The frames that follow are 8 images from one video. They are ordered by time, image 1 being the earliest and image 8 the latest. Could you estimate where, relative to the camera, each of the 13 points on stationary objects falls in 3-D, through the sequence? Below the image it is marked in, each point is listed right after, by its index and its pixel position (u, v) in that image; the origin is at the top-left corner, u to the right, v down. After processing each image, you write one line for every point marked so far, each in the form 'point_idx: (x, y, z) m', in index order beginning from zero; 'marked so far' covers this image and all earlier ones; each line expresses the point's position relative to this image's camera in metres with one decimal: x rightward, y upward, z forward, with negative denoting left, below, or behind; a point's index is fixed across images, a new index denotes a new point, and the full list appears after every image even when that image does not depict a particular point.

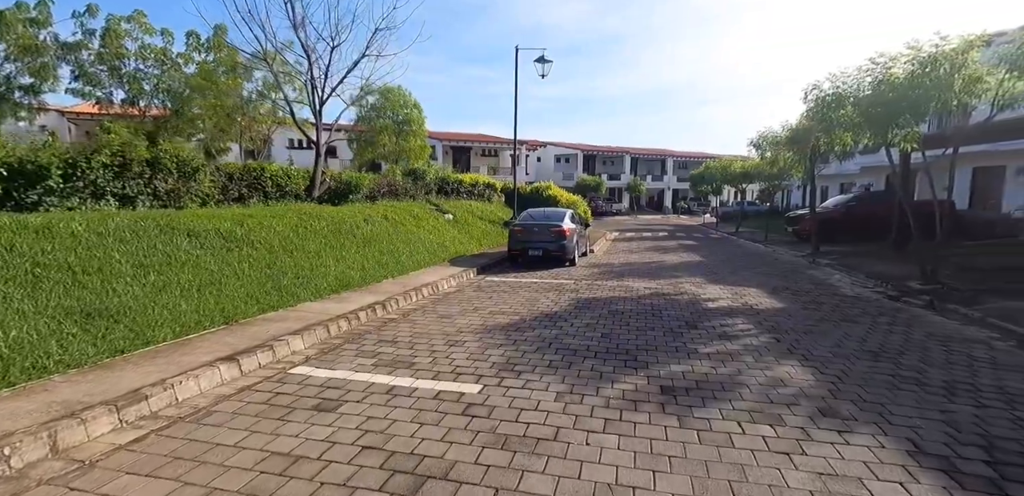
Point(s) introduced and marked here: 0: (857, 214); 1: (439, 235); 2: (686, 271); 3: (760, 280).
0: (+11.5, +1.1, +15.4) m
1: (-2.3, +0.4, +14.0) m
2: (+4.2, -0.6, +11.3) m
3: (+5.3, -0.7, +9.8) m
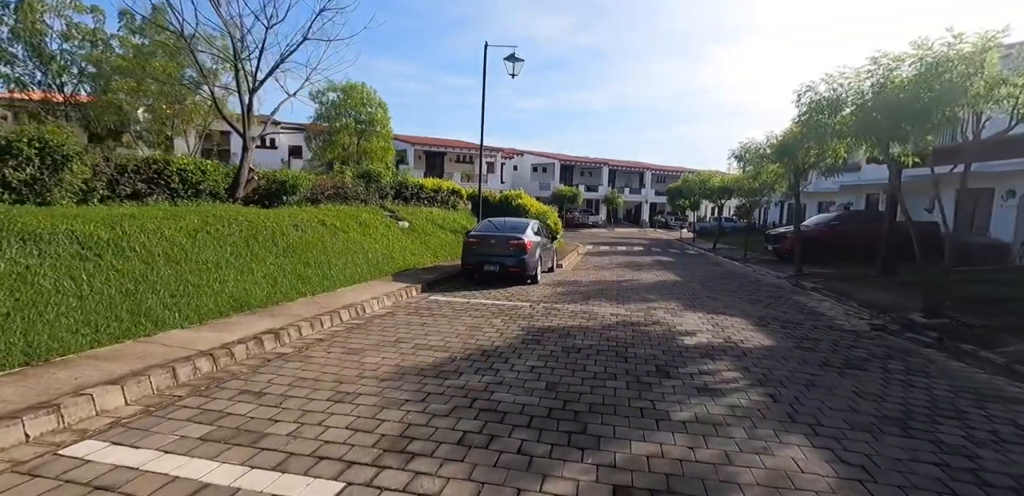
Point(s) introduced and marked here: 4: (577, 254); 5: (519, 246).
0: (+10.3, +0.5, +14.4) m
1: (-3.4, +0.1, +12.4) m
2: (+3.2, -1.0, +10.0) m
3: (+4.3, -1.1, +8.6) m
4: (+2.7, -0.3, +19.4) m
5: (+0.1, 0.0, +10.5) m
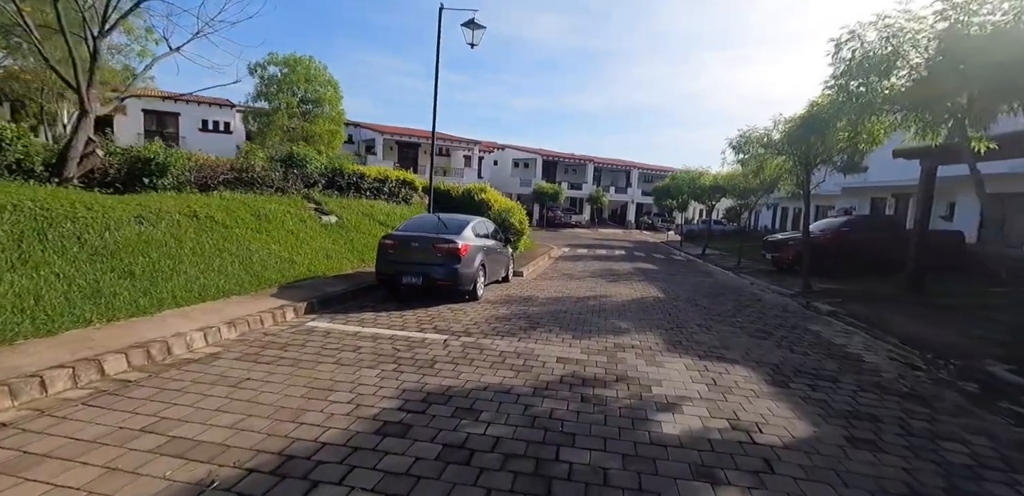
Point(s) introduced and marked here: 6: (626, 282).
0: (+9.0, +0.2, +12.1) m
1: (-4.6, +0.1, +9.8) m
2: (+2.0, -1.1, +7.4) m
3: (+3.1, -1.3, +6.1) m
4: (+1.3, -0.4, +16.9) m
5: (-1.1, -0.1, +7.9) m
6: (+3.0, -0.9, +12.0) m
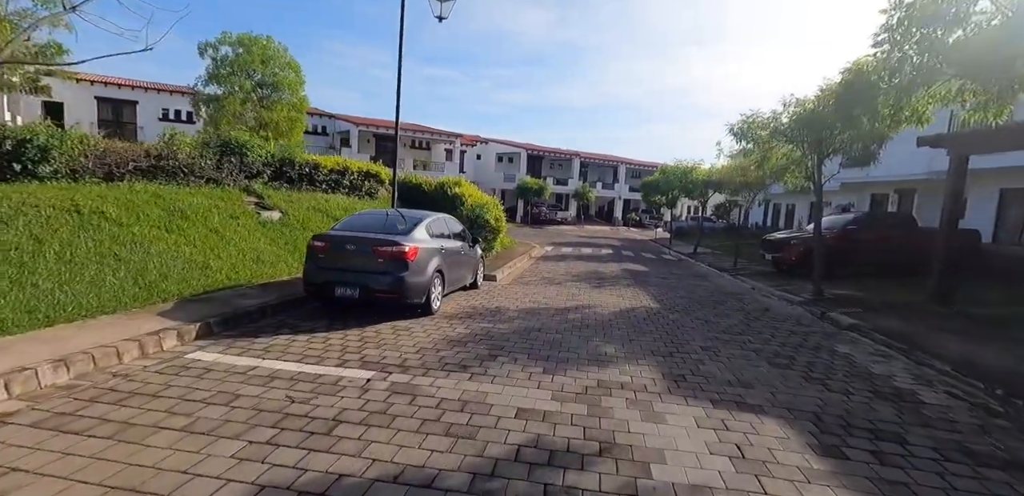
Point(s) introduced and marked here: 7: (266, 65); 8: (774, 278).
0: (+8.3, +0.1, +10.8) m
1: (-5.2, +0.1, +8.1) m
2: (+1.4, -1.2, +6.0) m
3: (+2.6, -1.4, +4.6) m
4: (+0.5, -0.4, +15.4) m
5: (-1.7, -0.1, +6.4) m
6: (+2.3, -0.9, +10.6) m
7: (-9.8, +7.3, +18.3) m
8: (+6.8, -0.8, +12.1) m
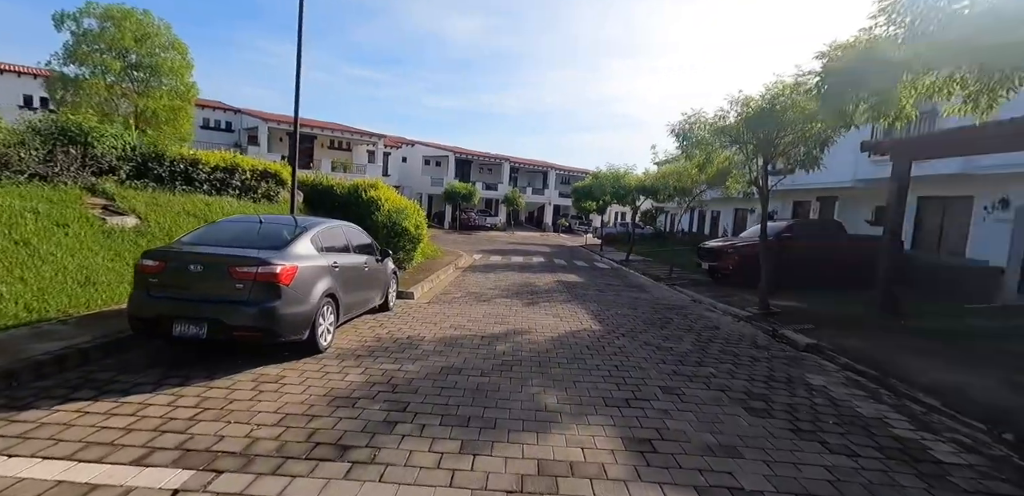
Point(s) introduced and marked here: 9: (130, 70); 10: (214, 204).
0: (+6.6, 0.0, +10.5) m
1: (-6.4, -0.2, +5.9) m
2: (+0.5, -1.4, +4.7) m
3: (+1.9, -1.5, +3.6) m
4: (-1.8, -0.7, +13.9) m
5: (-2.6, -0.3, +4.7) m
6: (+0.7, -1.1, +9.4) m
7: (-12.4, +6.9, +15.4) m
8: (+5.0, -1.0, +11.5) m
9: (-13.1, +6.1, +15.9) m
10: (-6.7, +1.0, +10.4) m
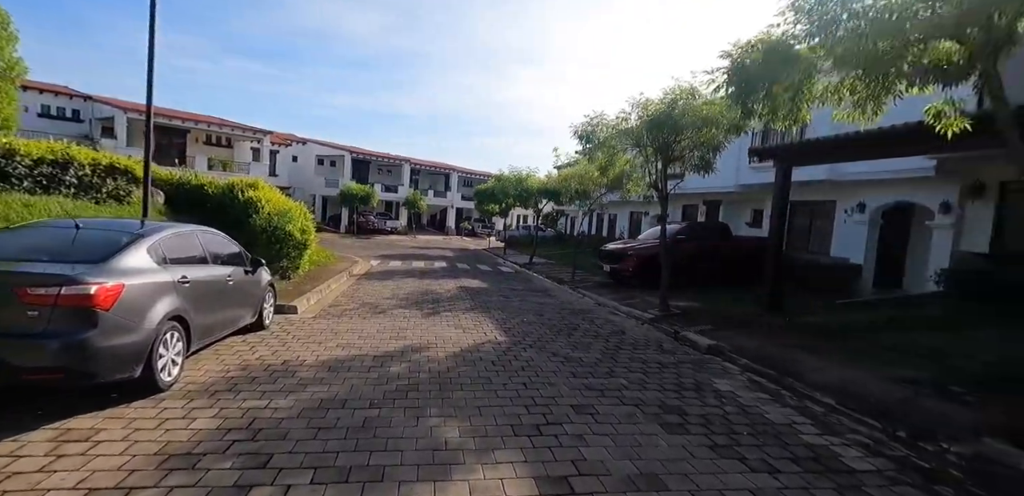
0: (+4.4, -0.1, +11.1) m
1: (-7.4, -0.4, +3.8) m
2: (-0.4, -1.4, +4.1) m
3: (+1.2, -1.5, +3.3) m
4: (-4.5, -0.8, +12.7) m
5: (-3.5, -0.4, +3.4) m
6: (-1.2, -1.2, +8.8) m
7: (-15.4, +6.5, +12.0) m
8: (+2.5, -1.1, +11.7) m
9: (-16.2, +5.7, +12.3) m
10: (-8.7, +0.8, +8.2) m
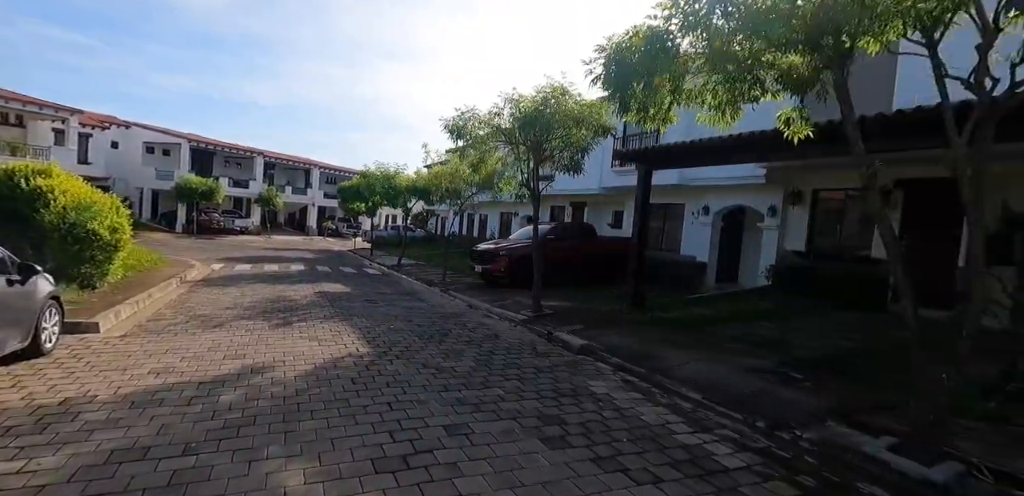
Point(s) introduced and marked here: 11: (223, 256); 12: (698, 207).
0: (+1.2, -0.1, +11.4) m
1: (-8.1, -0.4, +1.3) m
2: (-1.4, -1.4, +3.5) m
3: (+0.3, -1.5, +3.1) m
4: (-7.8, -0.9, +10.5) m
5: (-4.2, -0.4, +2.0) m
6: (-3.4, -1.3, +7.7) m
7: (-18.1, +6.4, +6.9) m
8: (-0.7, -1.1, +11.5) m
9: (-18.9, +5.6, +7.0) m
10: (-10.6, +0.7, +5.1) m
11: (-12.1, -0.4, +19.3) m
12: (+5.3, +1.2, +13.5) m
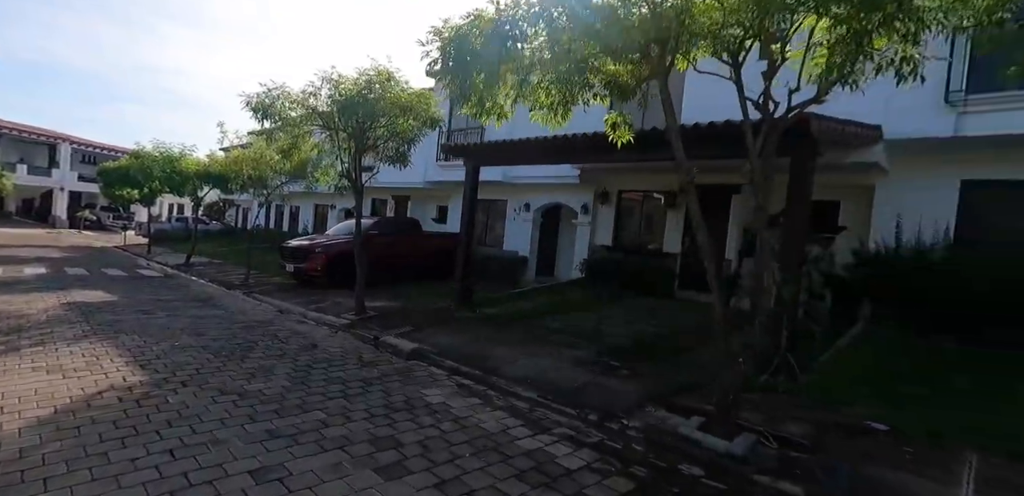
0: (-2.9, 0.0, +10.8) m
1: (-7.9, -0.6, -2.0) m
2: (-2.5, -1.5, +2.5) m
3: (-0.7, -1.6, +2.8) m
4: (-10.9, -1.0, +6.8) m
5: (-4.5, -0.6, 0.0) m
6: (-5.9, -1.3, +5.7) m
7: (-19.3, +6.1, -0.5) m
8: (-4.7, -1.0, +10.3) m
9: (-20.1, +5.3, -0.7) m
10: (-11.6, +0.5, +0.7) m
11: (-18.2, -0.4, +13.3) m
12: (+0.1, +1.4, +14.3) m
